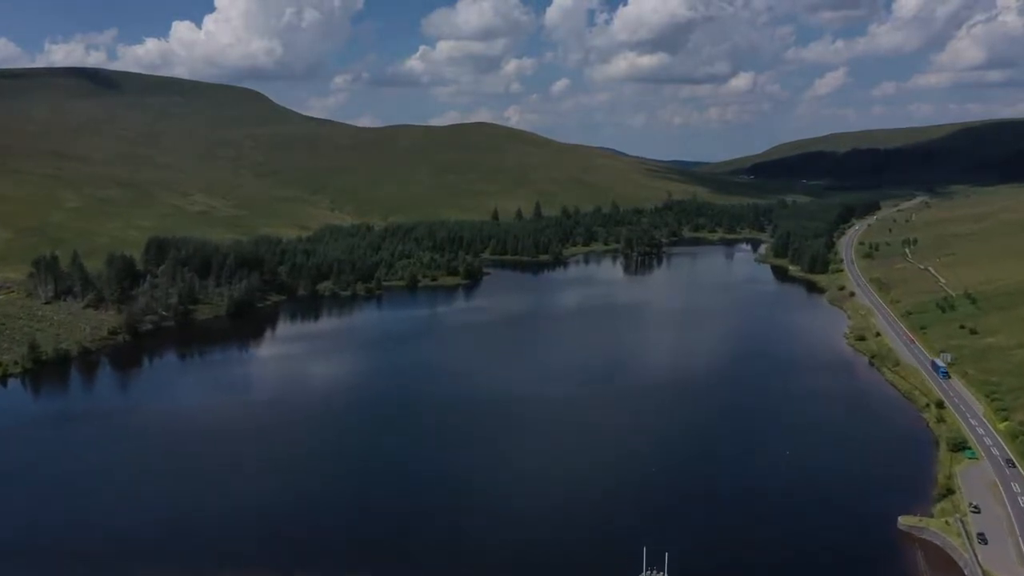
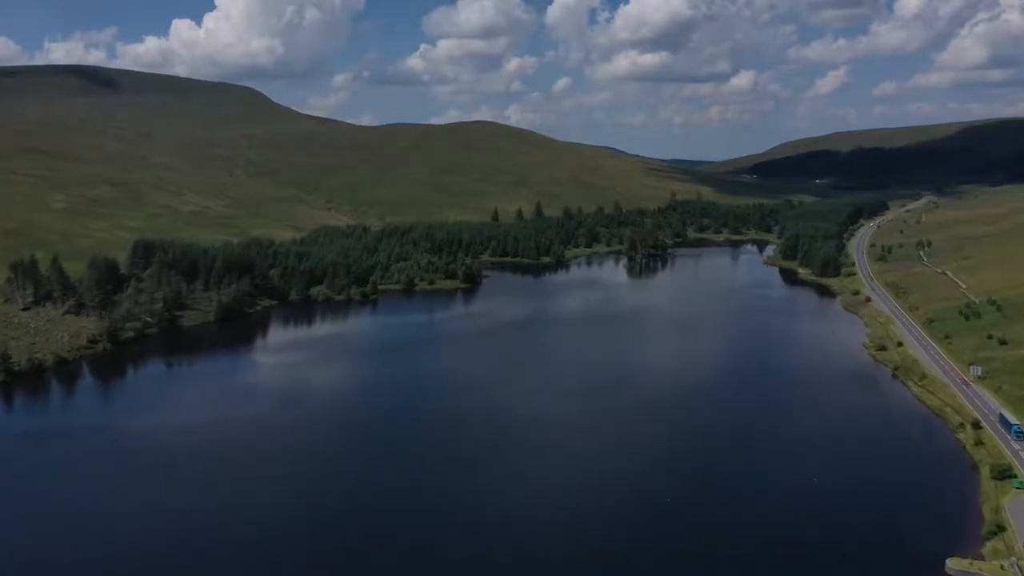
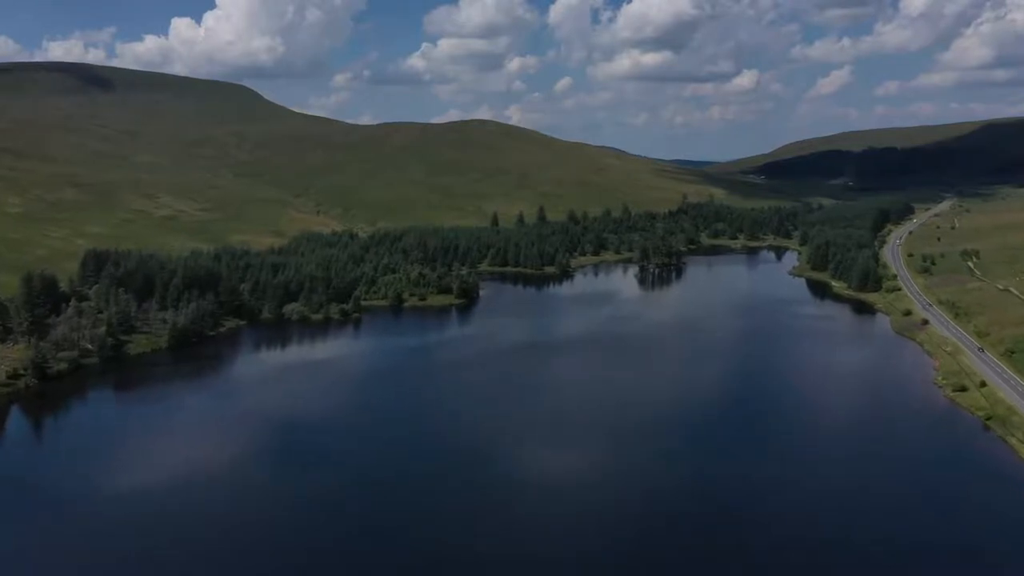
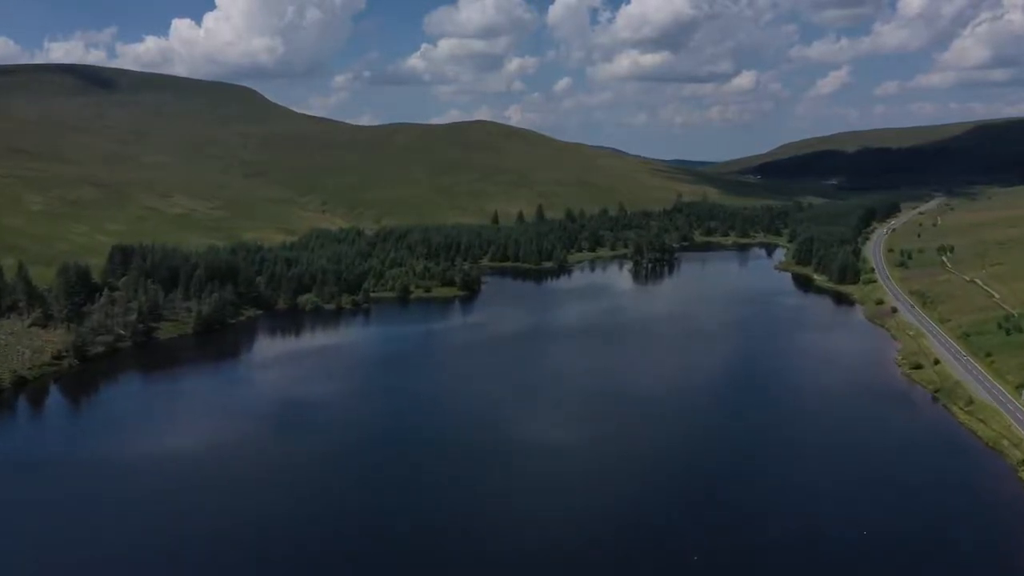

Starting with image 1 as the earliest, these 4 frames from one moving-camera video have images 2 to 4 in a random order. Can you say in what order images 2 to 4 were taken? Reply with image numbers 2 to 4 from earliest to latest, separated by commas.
2, 4, 3
